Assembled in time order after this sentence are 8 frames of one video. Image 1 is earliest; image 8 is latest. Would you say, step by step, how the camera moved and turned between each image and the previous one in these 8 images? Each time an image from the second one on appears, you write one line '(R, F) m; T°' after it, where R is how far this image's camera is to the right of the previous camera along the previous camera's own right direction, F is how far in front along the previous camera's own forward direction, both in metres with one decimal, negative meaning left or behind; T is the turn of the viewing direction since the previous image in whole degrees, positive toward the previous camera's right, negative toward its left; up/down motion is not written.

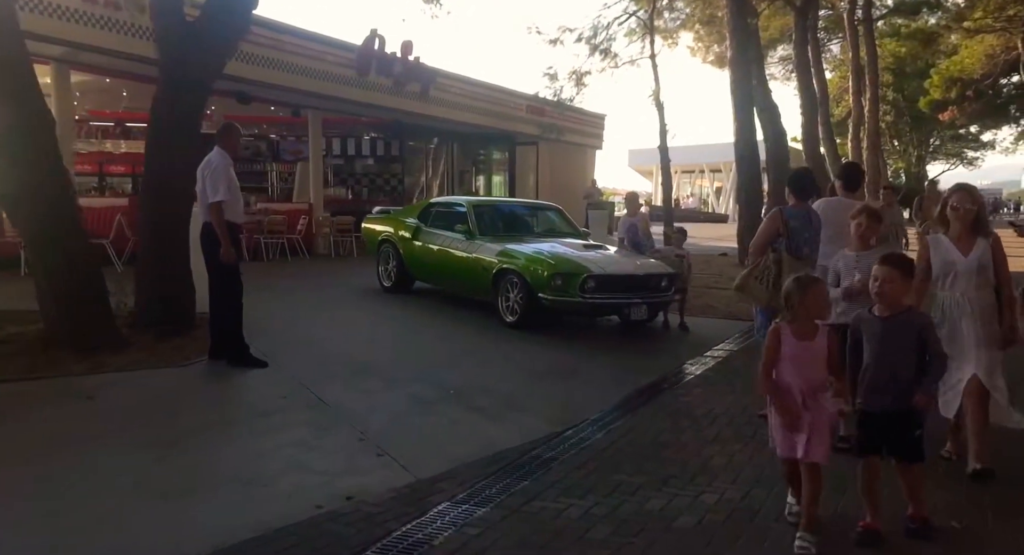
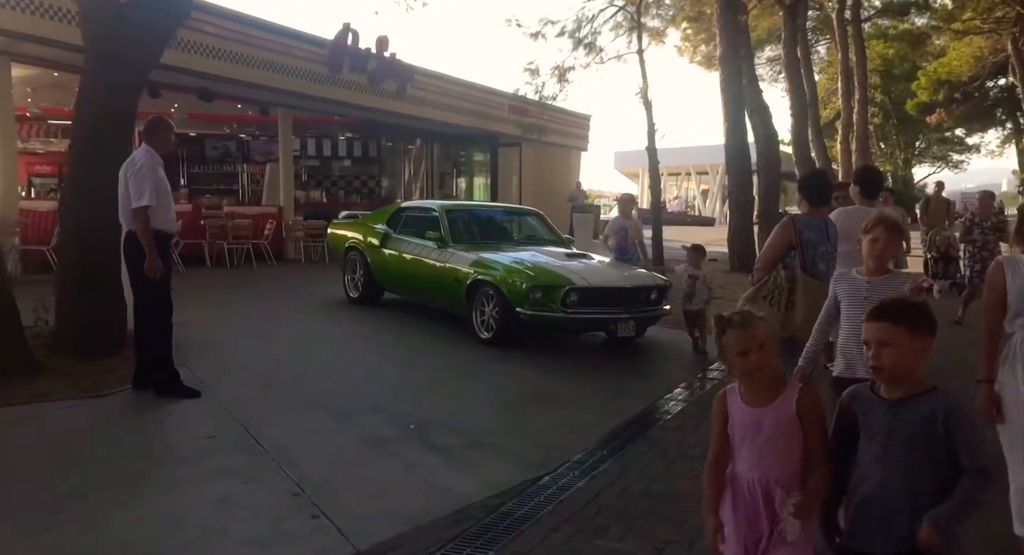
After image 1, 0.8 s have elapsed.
(+0.1, +0.7) m; +1°
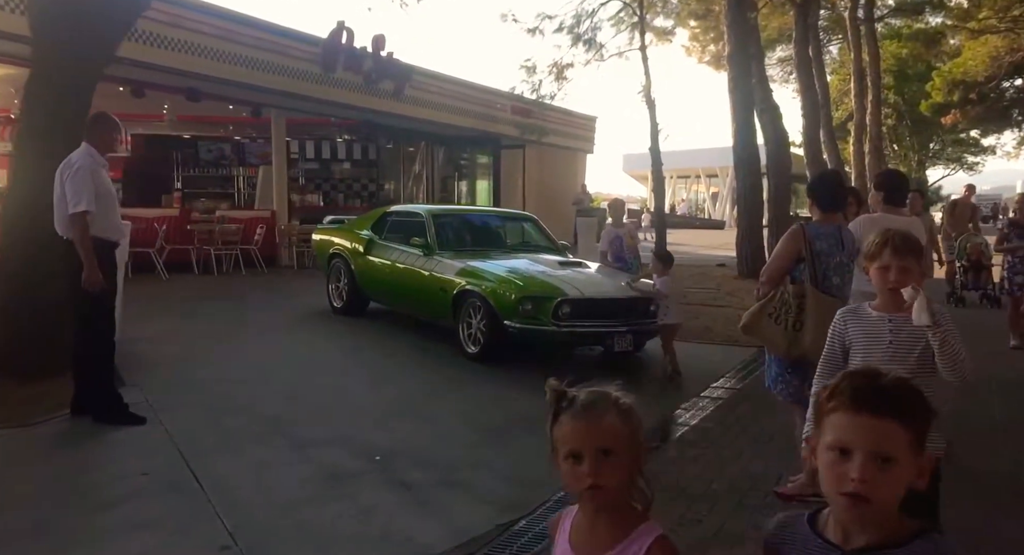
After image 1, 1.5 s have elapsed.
(+0.2, +0.5) m; -1°
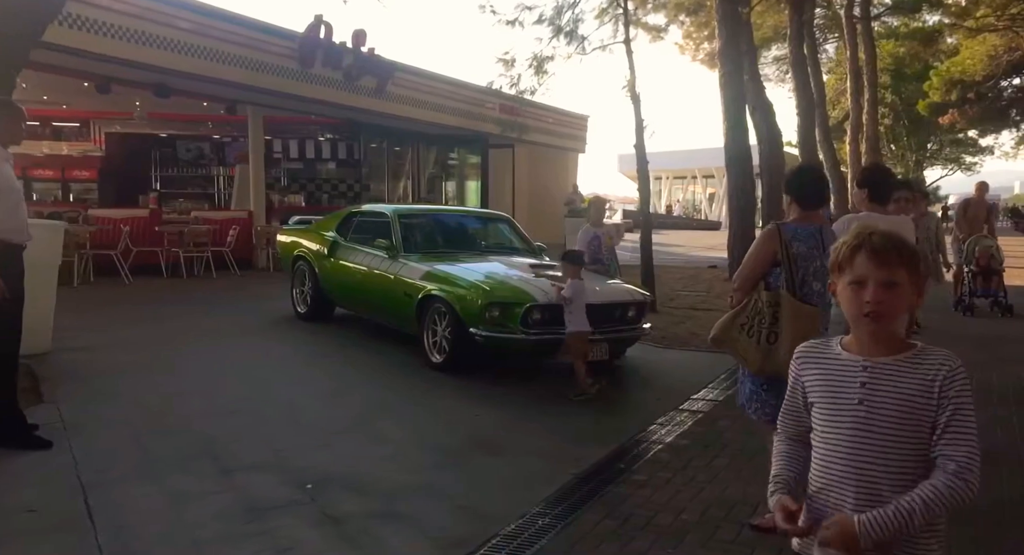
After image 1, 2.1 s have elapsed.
(+0.3, +0.5) m; 0°
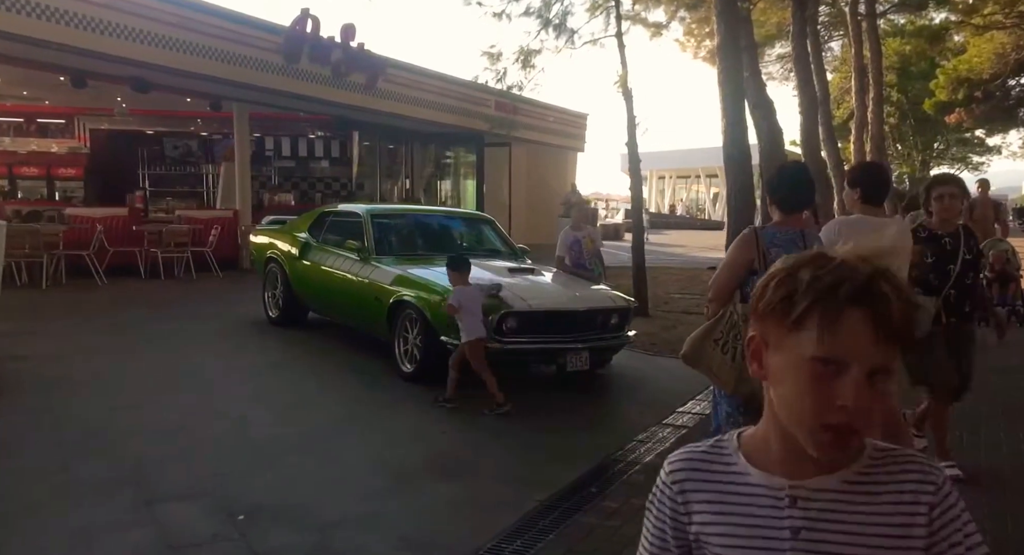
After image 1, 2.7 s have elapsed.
(+0.3, +0.4) m; 0°
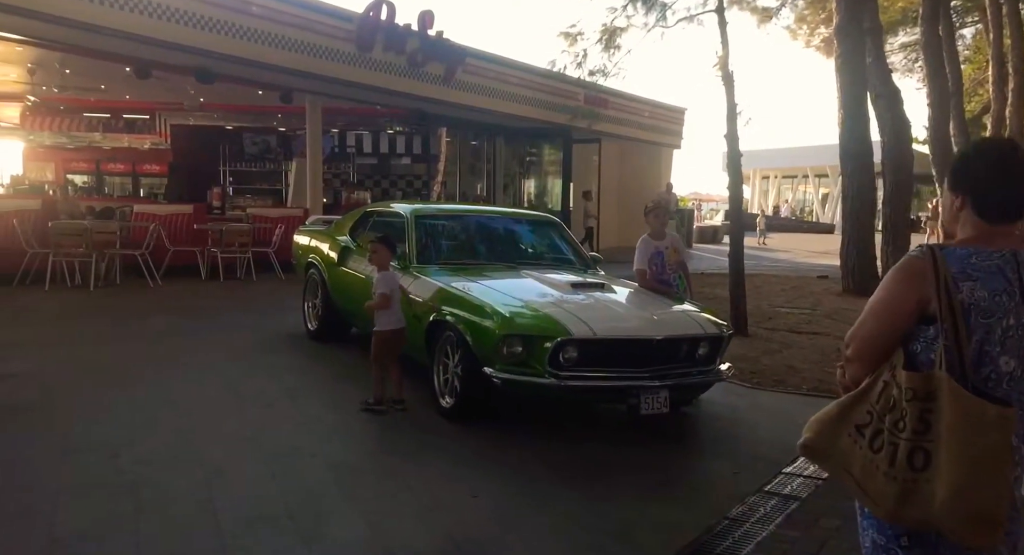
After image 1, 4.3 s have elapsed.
(+0.2, +1.2) m; -8°
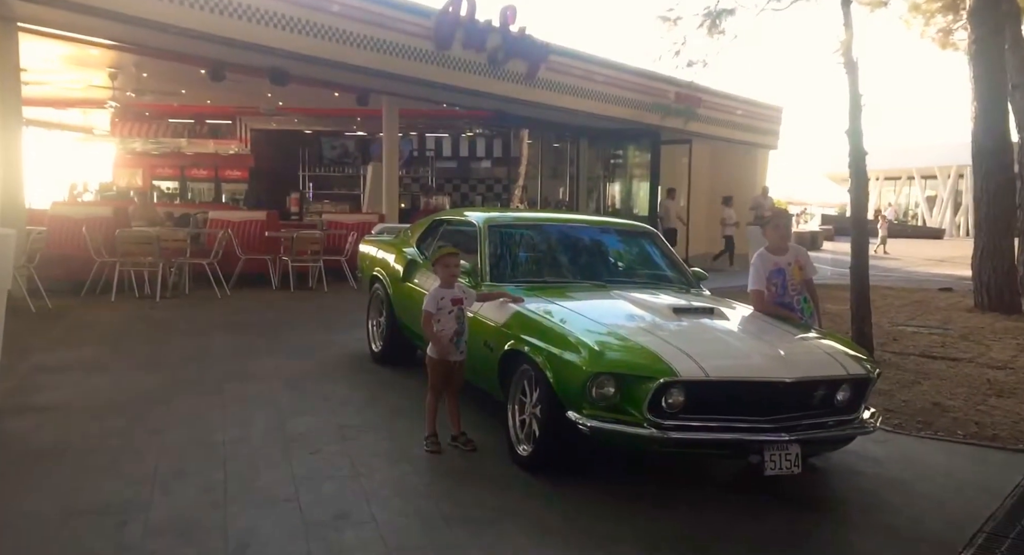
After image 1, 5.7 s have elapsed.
(-0.1, +0.9) m; -7°
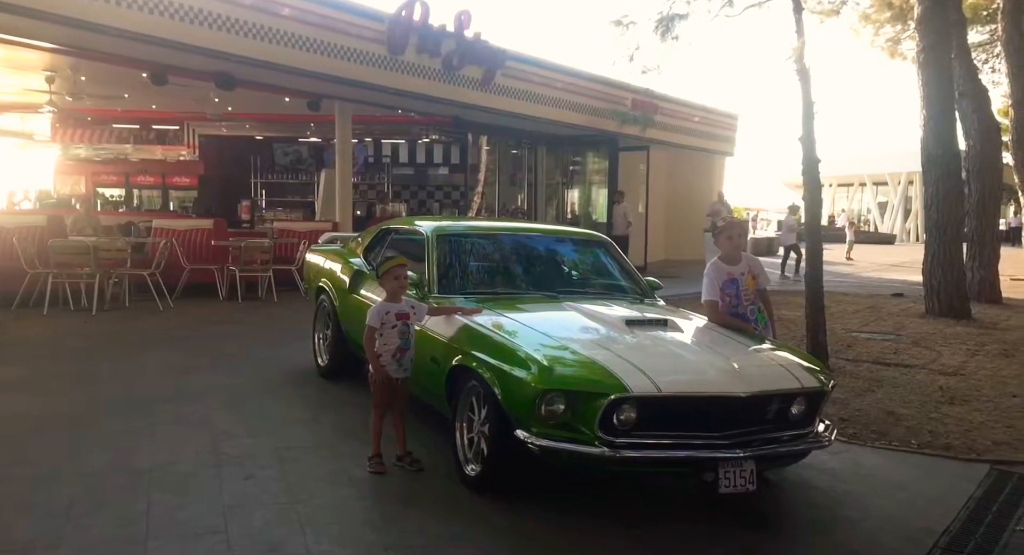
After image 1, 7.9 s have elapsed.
(+0.1, +0.2) m; +3°
